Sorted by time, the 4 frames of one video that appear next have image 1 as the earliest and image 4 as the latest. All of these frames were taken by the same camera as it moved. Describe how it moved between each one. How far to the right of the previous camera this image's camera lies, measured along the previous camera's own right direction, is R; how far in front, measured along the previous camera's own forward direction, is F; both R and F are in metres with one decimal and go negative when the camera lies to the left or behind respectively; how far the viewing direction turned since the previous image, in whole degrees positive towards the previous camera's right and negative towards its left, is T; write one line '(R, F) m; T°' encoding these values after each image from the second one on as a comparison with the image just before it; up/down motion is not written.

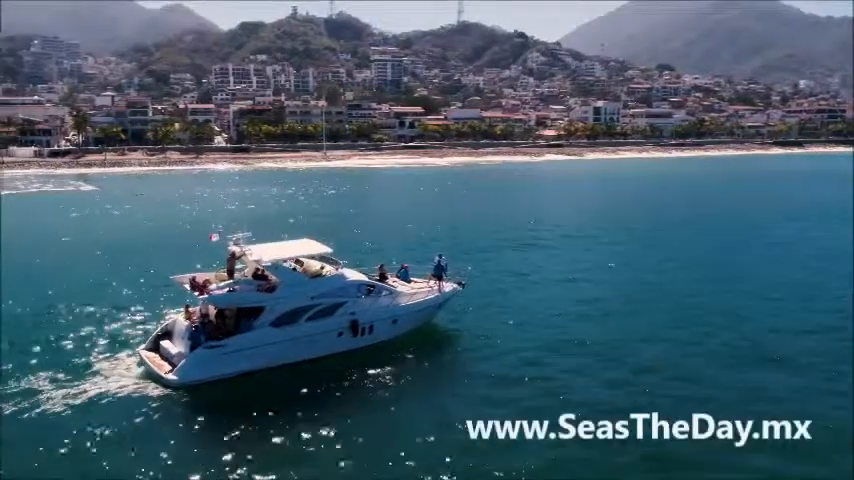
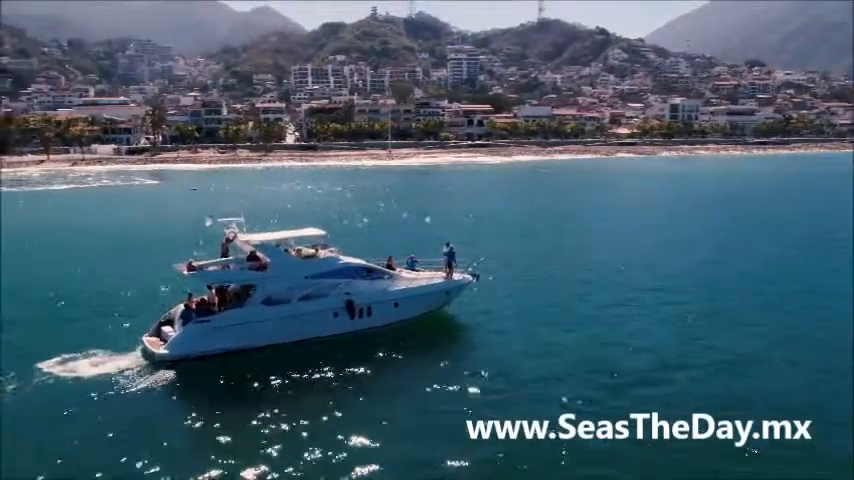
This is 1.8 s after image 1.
(+1.8, -0.1) m; -6°
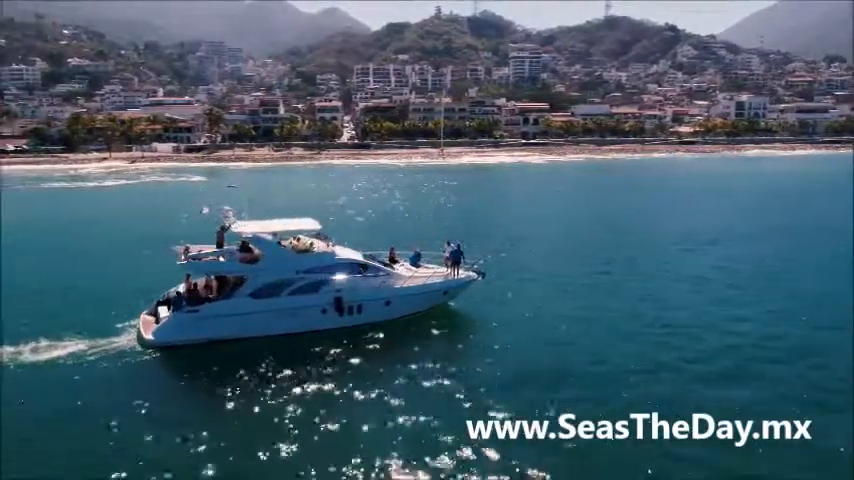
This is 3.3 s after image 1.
(+1.5, 0.0) m; -5°
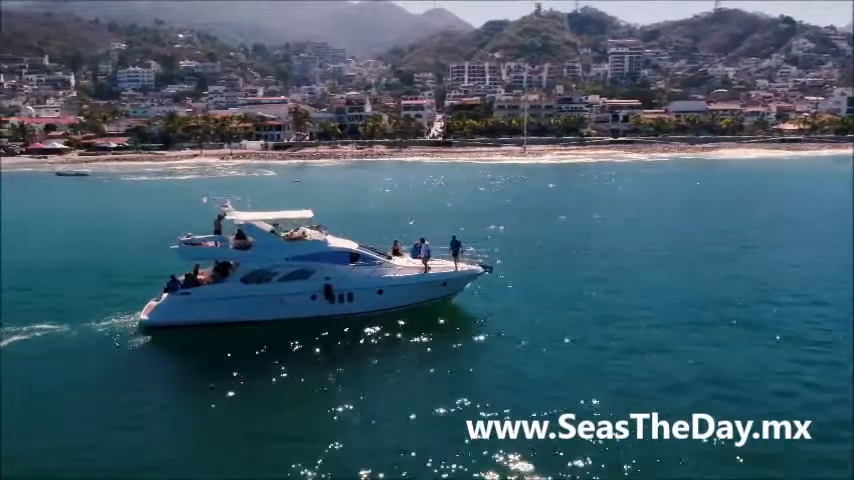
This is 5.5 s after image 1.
(+2.1, 0.0) m; -8°
